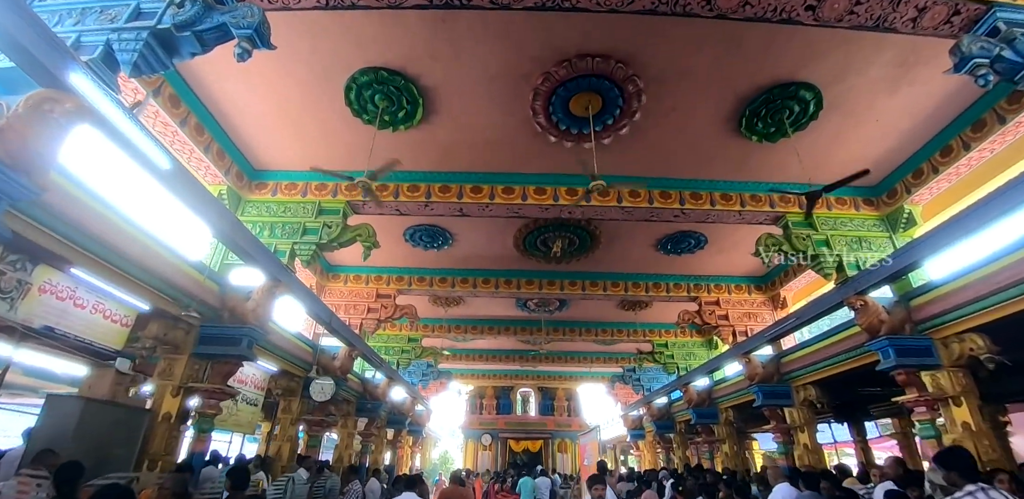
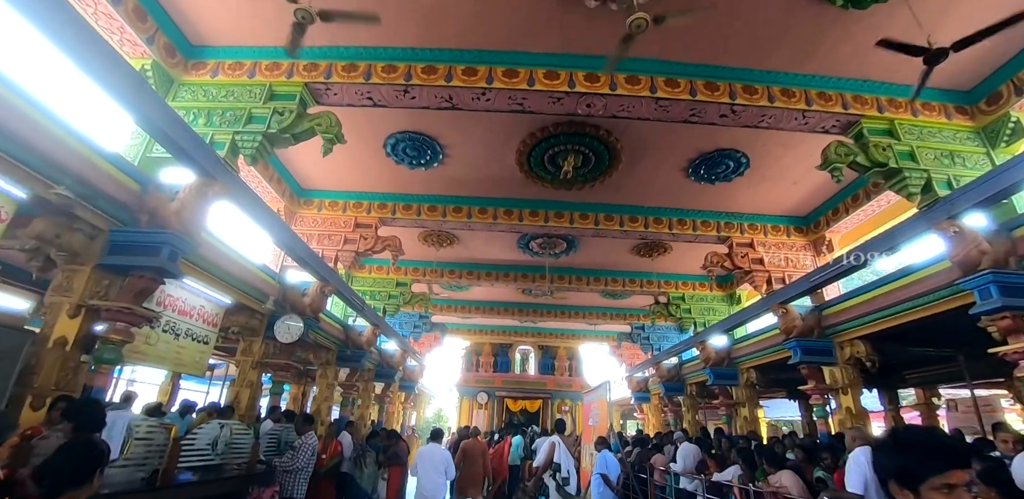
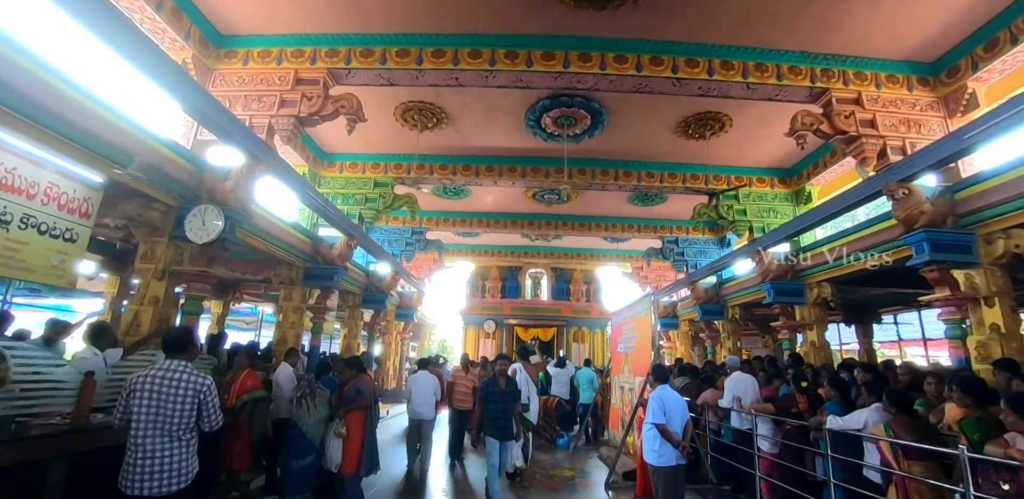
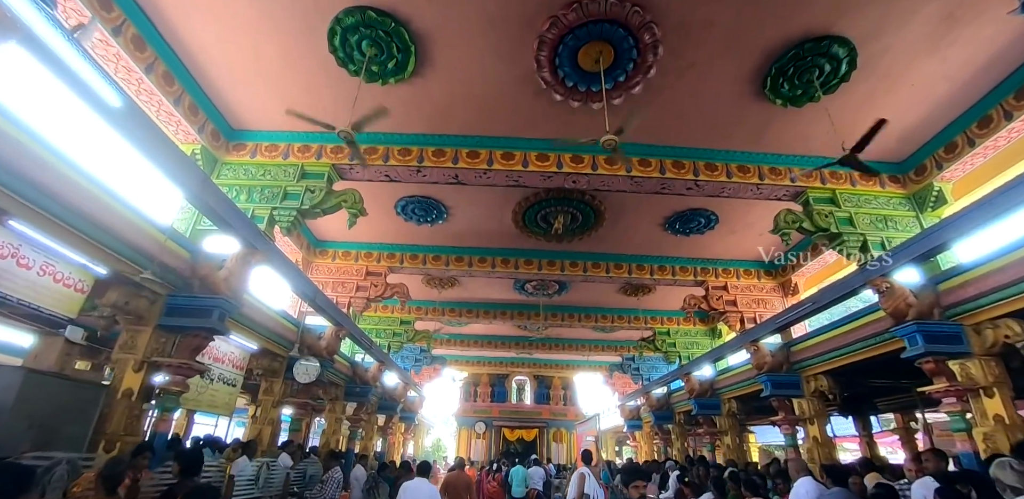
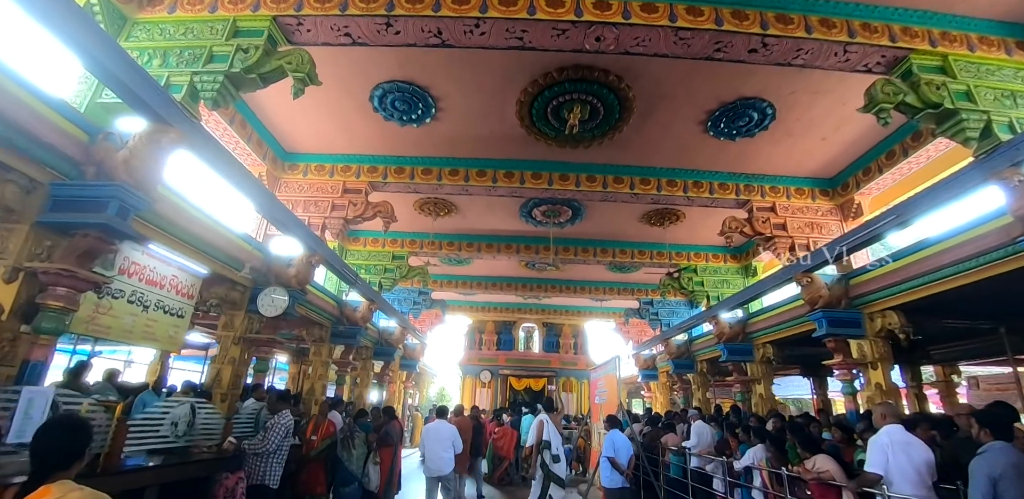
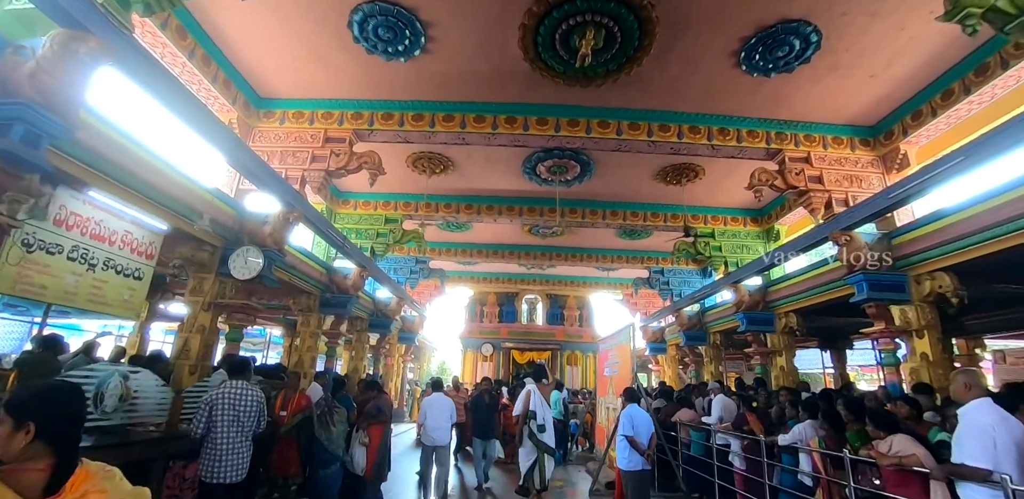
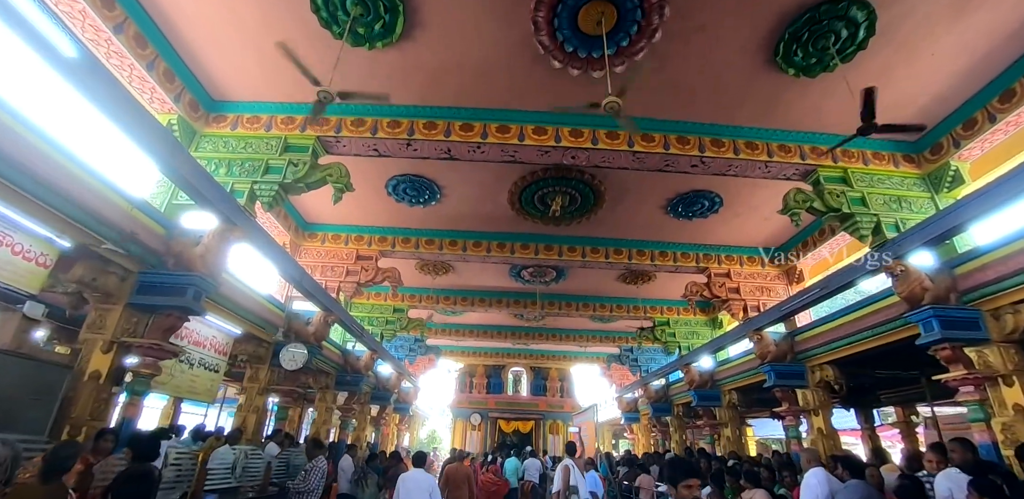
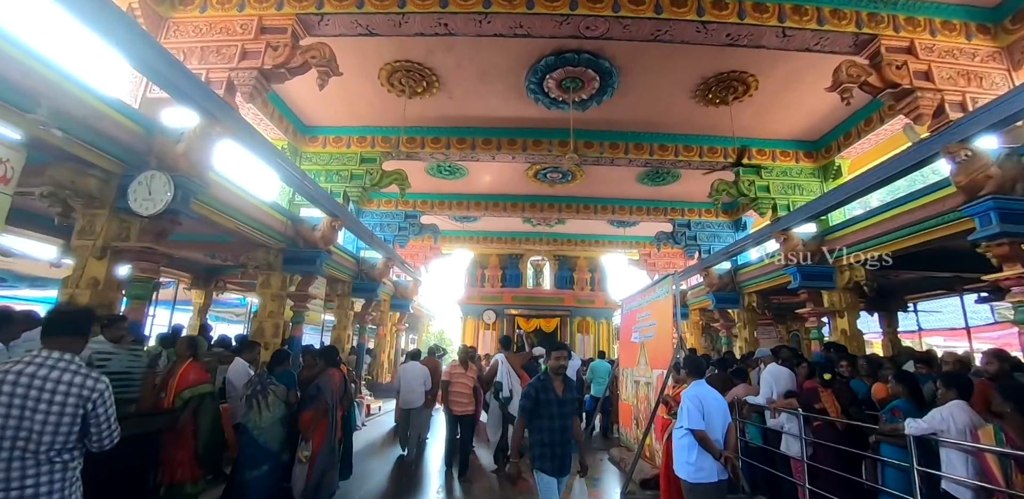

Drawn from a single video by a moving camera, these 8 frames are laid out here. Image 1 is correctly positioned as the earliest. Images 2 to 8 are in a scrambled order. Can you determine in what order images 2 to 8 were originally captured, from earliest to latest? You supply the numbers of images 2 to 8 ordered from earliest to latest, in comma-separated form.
4, 7, 2, 5, 6, 3, 8
